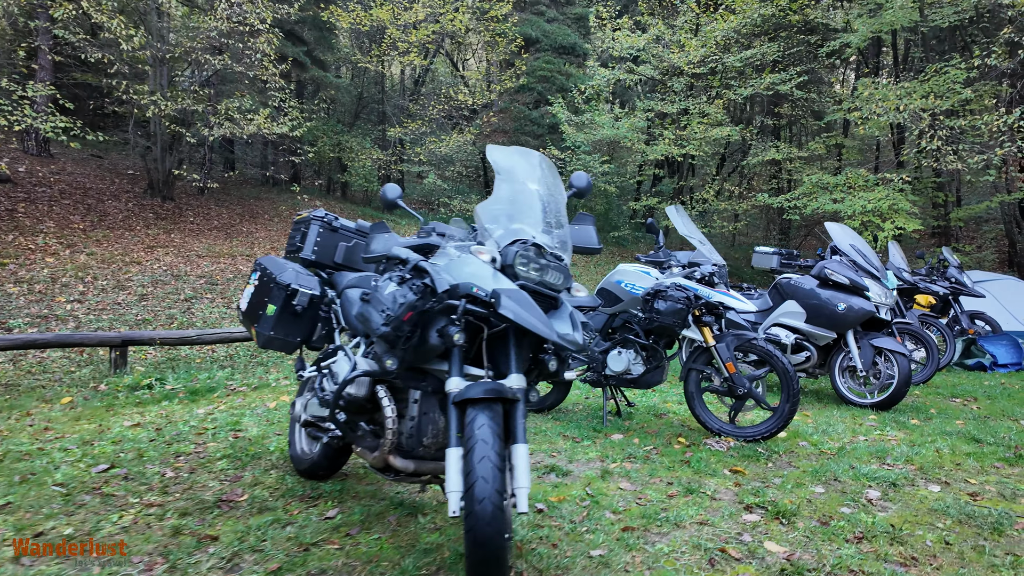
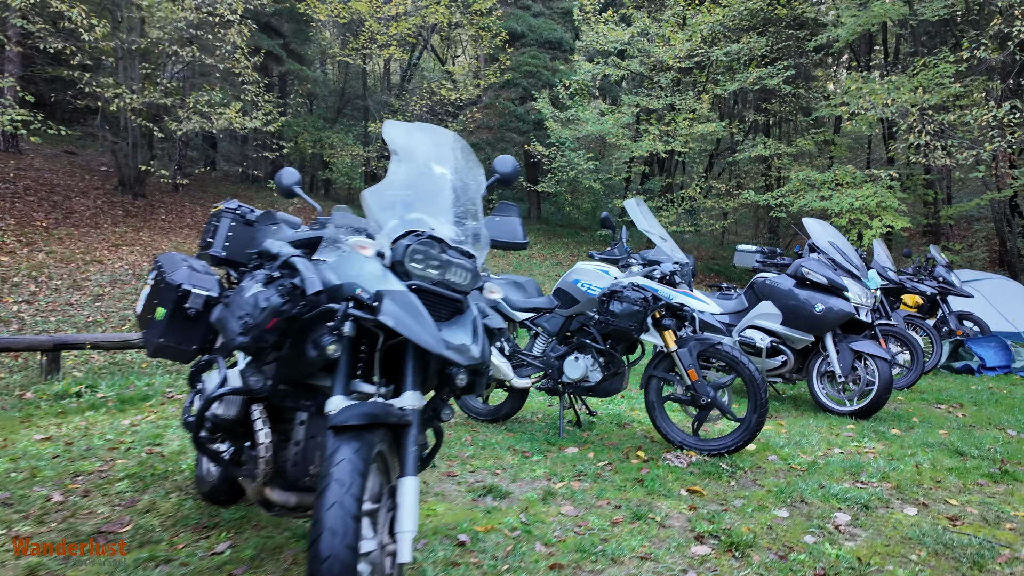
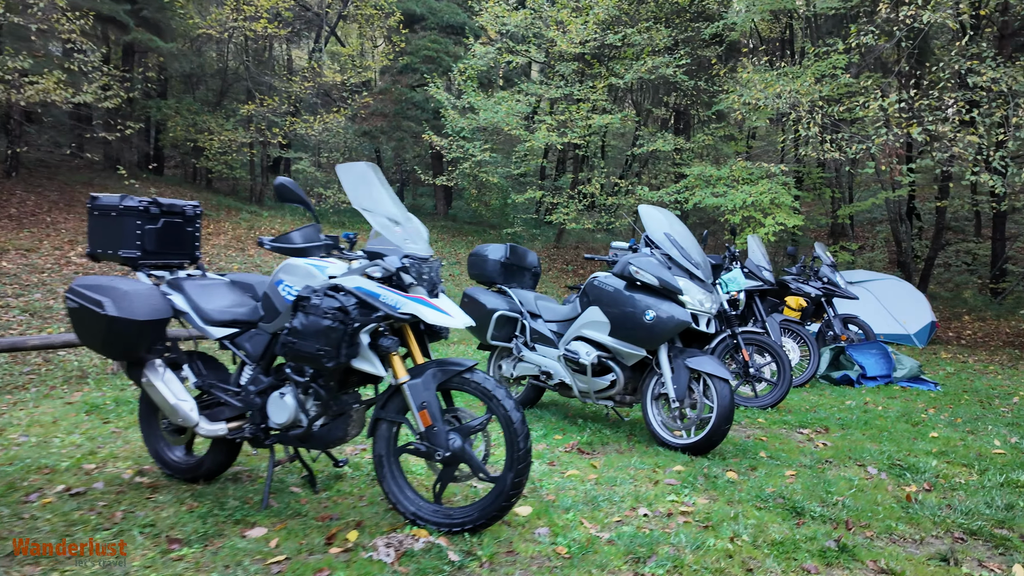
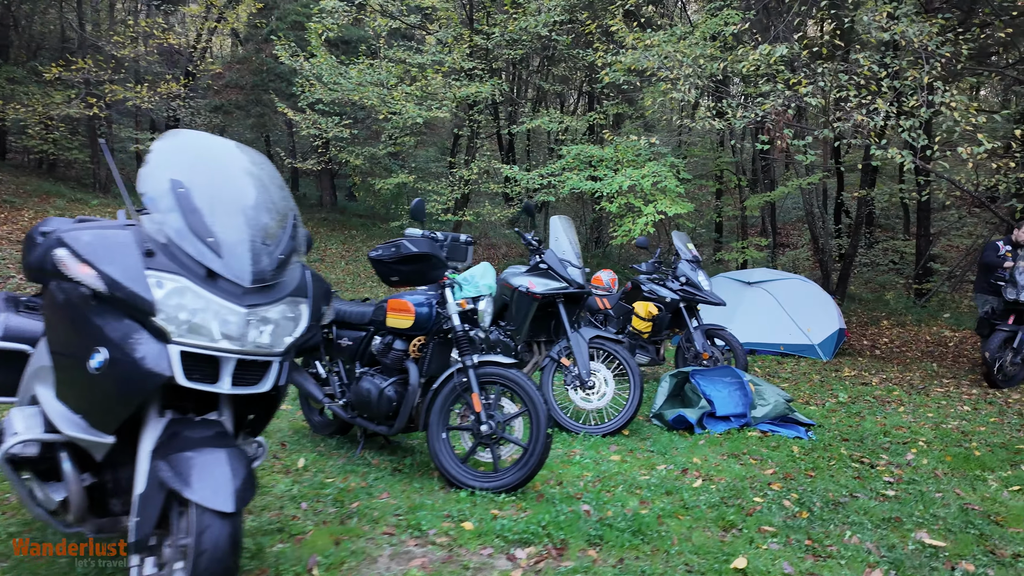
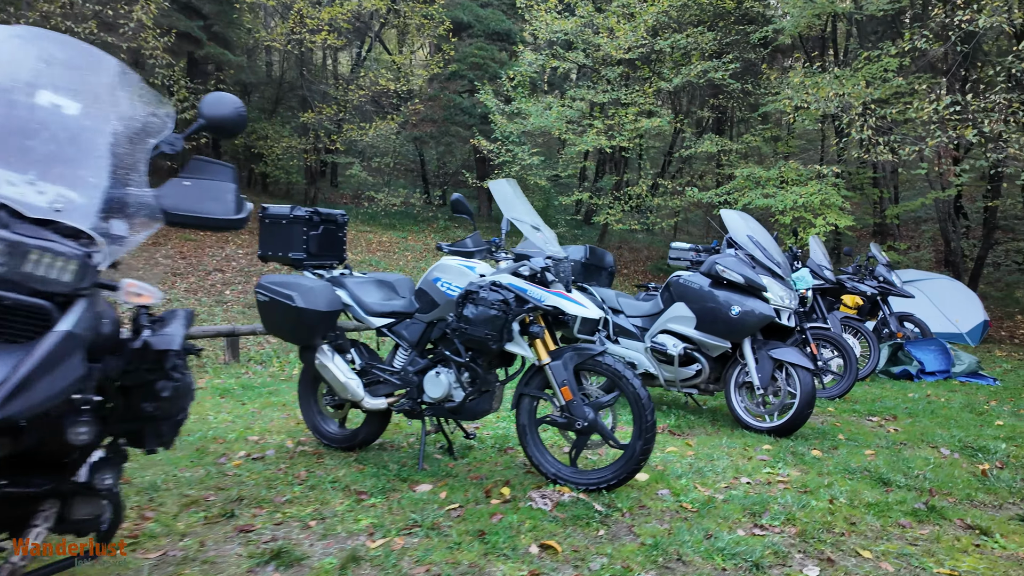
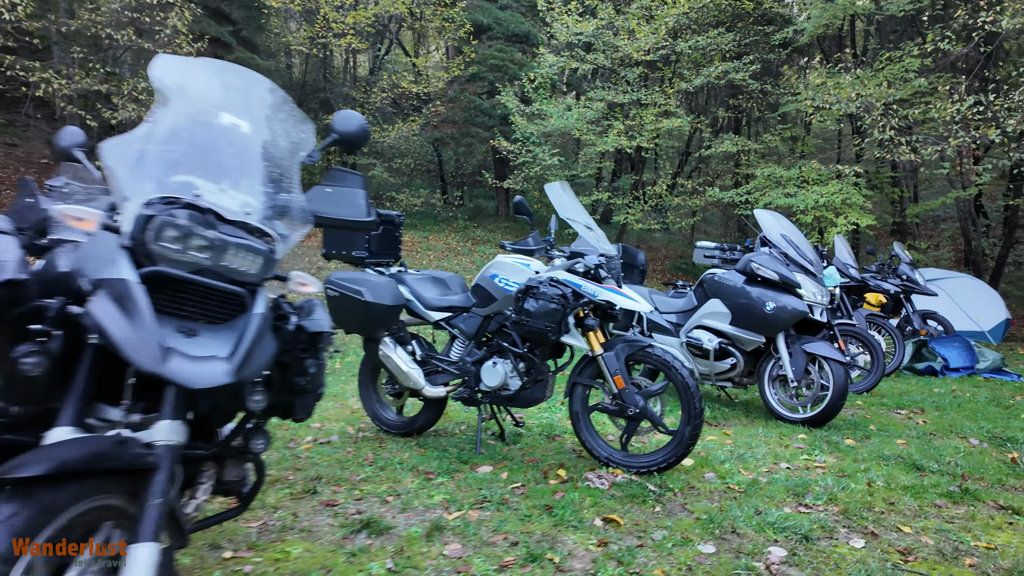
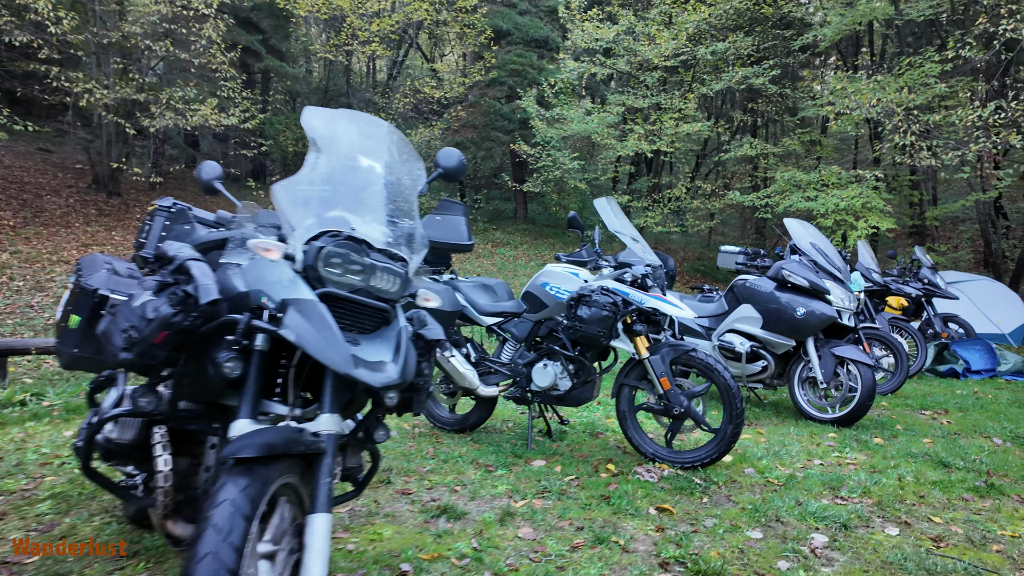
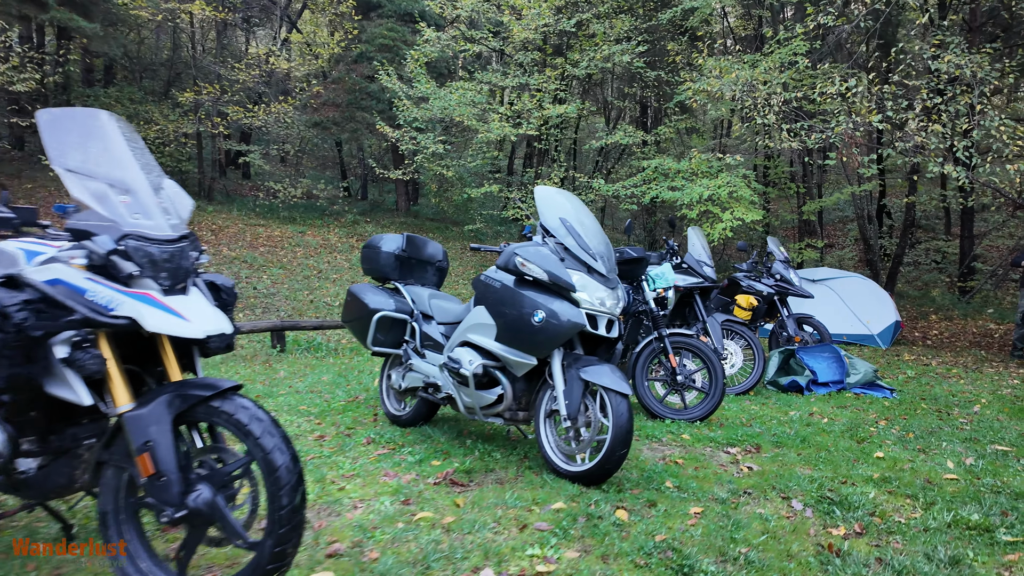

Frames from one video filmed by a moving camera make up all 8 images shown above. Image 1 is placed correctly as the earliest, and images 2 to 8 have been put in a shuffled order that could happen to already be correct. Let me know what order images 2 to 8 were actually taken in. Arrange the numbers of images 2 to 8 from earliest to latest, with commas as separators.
2, 7, 6, 5, 3, 8, 4
